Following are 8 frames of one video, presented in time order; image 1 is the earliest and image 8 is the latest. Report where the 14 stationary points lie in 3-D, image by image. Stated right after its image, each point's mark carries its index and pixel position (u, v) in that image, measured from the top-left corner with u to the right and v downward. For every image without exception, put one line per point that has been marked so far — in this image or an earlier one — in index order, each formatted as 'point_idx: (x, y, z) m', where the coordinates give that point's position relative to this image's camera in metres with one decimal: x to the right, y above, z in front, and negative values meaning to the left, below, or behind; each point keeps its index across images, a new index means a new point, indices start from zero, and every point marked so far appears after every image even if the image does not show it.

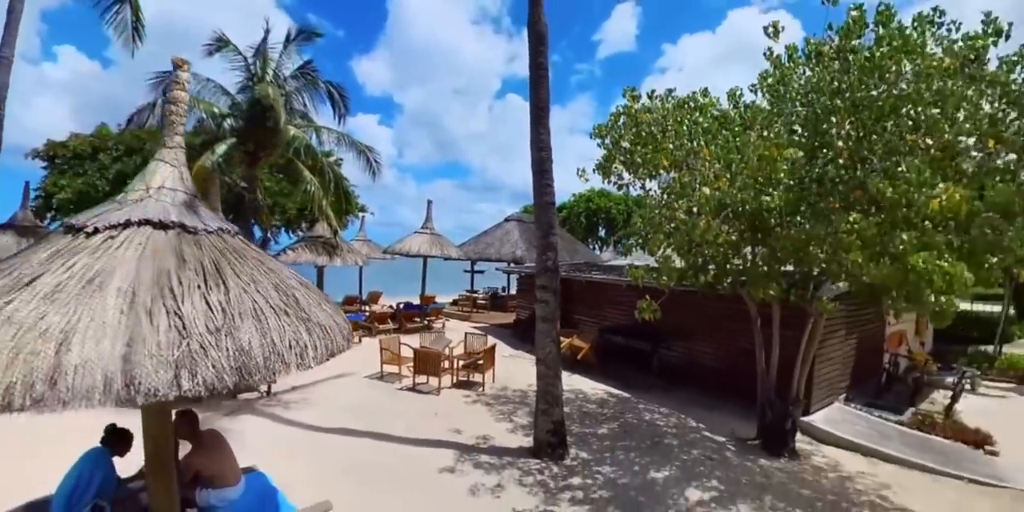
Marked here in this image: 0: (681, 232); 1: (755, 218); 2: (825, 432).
0: (+1.8, +0.3, +7.2) m
1: (+2.4, +0.3, +6.7) m
2: (+4.2, -2.3, +8.4) m
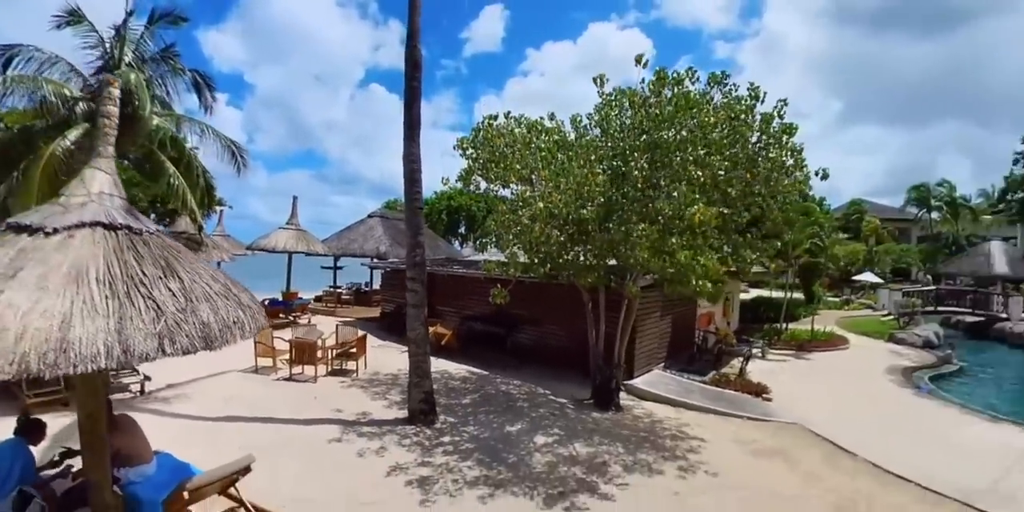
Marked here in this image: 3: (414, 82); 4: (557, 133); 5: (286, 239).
0: (+0.2, +0.3, +8.7) m
1: (+0.8, +0.4, +8.4) m
2: (+2.2, -2.2, +10.5) m
3: (-1.3, +2.4, +8.4) m
4: (+0.7, +1.9, +9.3) m
5: (-6.7, +0.5, +18.7) m
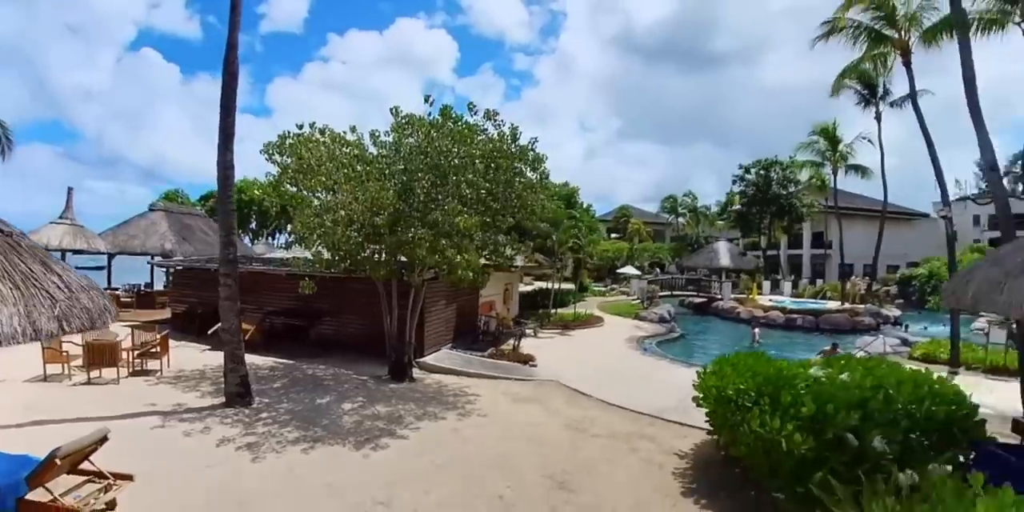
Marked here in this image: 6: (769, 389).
0: (-3.0, +0.4, +10.1) m
1: (-2.2, +0.5, +10.1) m
2: (-1.6, -2.2, +12.5) m
3: (-4.3, +2.4, +9.4) m
4: (-2.7, +1.9, +10.9) m
5: (-12.6, +0.4, +17.4) m
6: (+2.5, -1.3, +6.4) m
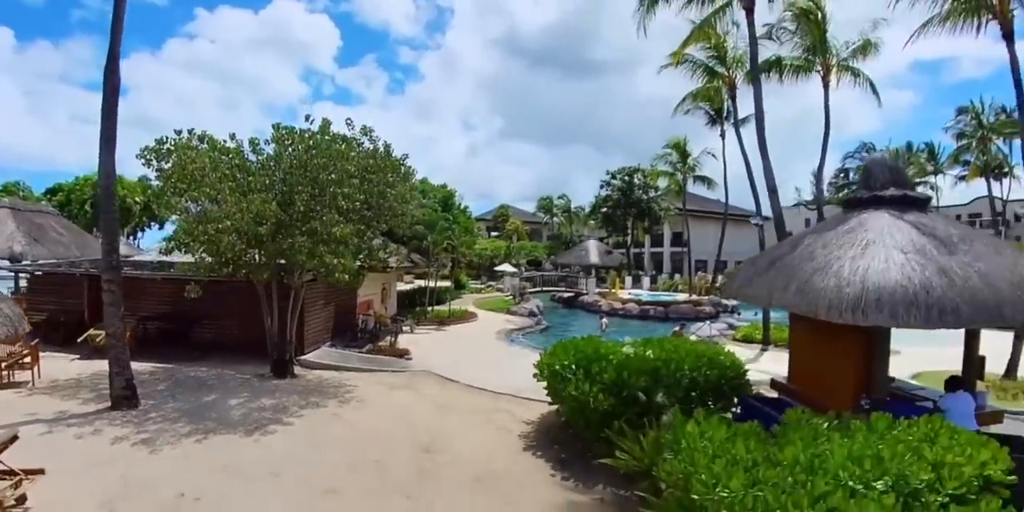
0: (-5.2, +0.3, +10.8) m
1: (-4.4, +0.4, +10.9) m
2: (-4.2, -2.3, +13.4) m
3: (-6.3, +2.3, +9.9) m
4: (-5.1, +1.8, +11.6) m
5: (-16.1, +0.2, +16.2) m
6: (+0.9, -1.4, +8.2) m
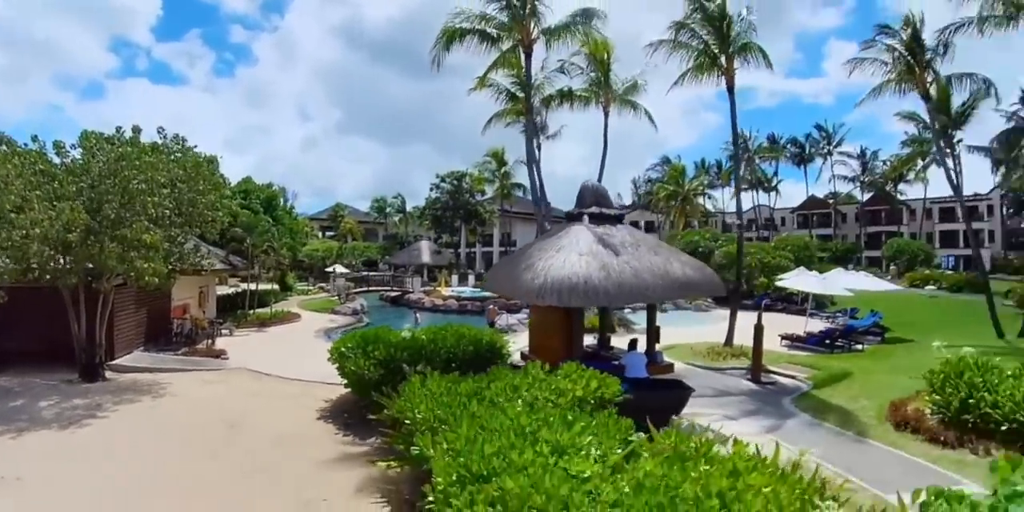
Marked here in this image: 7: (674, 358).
0: (-9.0, +0.1, +11.4) m
1: (-8.3, +0.2, +11.6) m
2: (-8.7, -2.4, +14.1) m
3: (-9.9, +2.1, +10.2) m
4: (-9.1, +1.6, +12.1) m
5: (-20.9, -0.2, +13.9) m
6: (-2.5, -1.4, +10.4) m
7: (+5.1, -3.2, +19.8) m
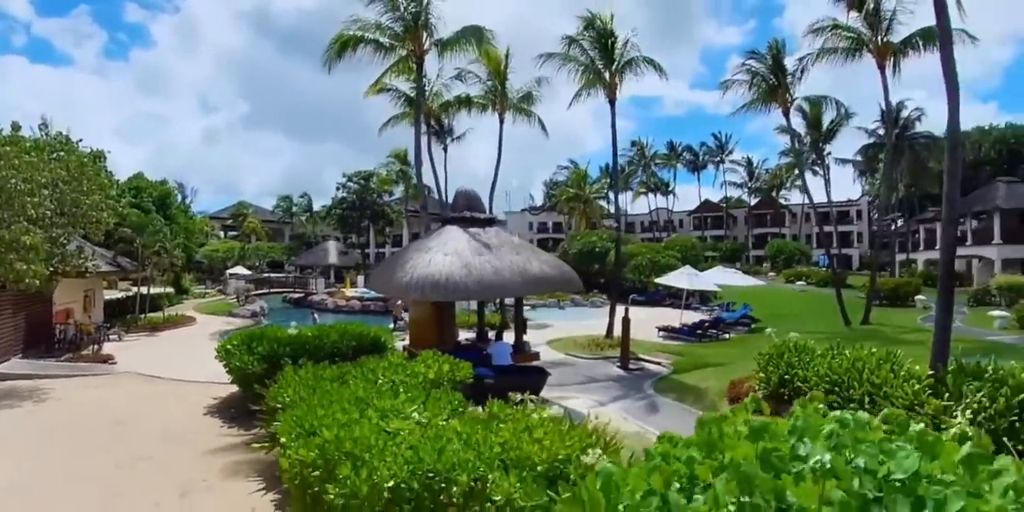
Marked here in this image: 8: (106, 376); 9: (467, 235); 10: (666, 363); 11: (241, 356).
0: (-11.3, -0.1, +11.2) m
1: (-10.7, +0.1, +11.6) m
2: (-11.3, -2.5, +14.0) m
3: (-12.1, +2.0, +9.9) m
4: (-11.5, +1.5, +12.0) m
5: (-23.4, -0.4, +12.1) m
6: (-4.7, -1.5, +11.1) m
7: (+1.6, -3.2, +21.5) m
8: (-9.4, -2.7, +14.5) m
9: (-0.8, +0.4, +12.1) m
10: (+4.8, -3.3, +19.4) m
11: (-4.7, -1.7, +10.8) m
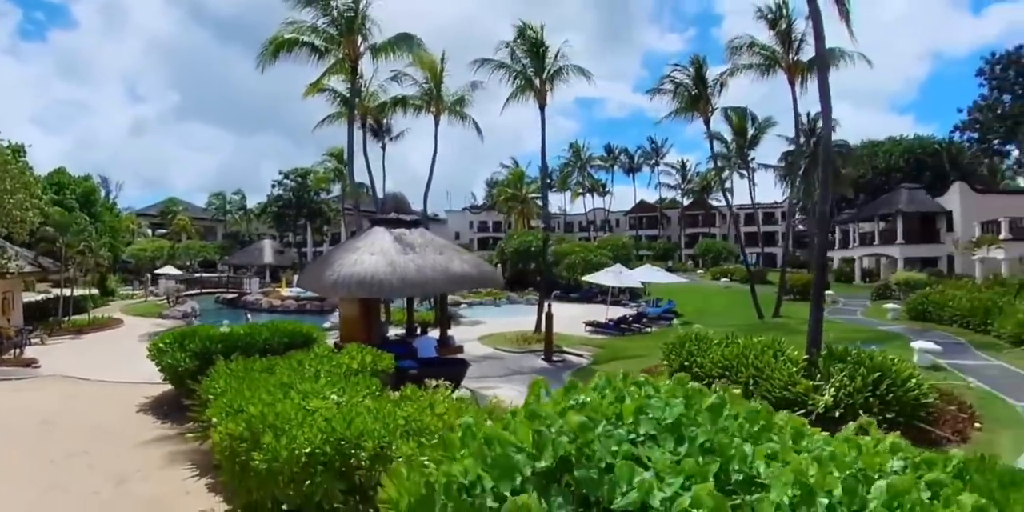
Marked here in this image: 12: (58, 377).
0: (-12.8, -0.1, +11.1) m
1: (-12.2, 0.0, +11.5) m
2: (-13.0, -2.6, +13.9) m
3: (-13.5, +1.9, +9.8) m
4: (-13.1, +1.5, +11.9) m
5: (-24.9, -0.4, +11.0) m
6: (-6.2, -1.5, +11.6) m
7: (-0.9, -3.2, +22.5) m
8: (-11.1, -2.8, +14.6) m
9: (-2.4, +0.4, +12.9) m
10: (+2.5, -3.3, +20.7) m
11: (-6.1, -1.8, +11.3) m
12: (-10.8, -2.8, +14.9) m
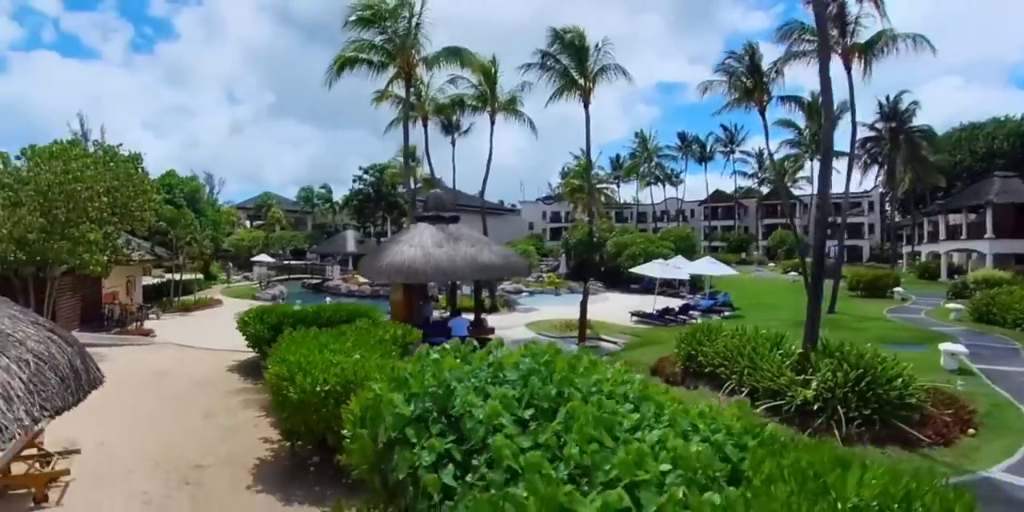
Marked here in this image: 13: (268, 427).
0: (-12.5, +0.1, +14.8) m
1: (-11.8, +0.3, +15.1) m
2: (-12.4, -2.3, +17.6) m
3: (-13.3, +2.1, +13.5) m
4: (-12.6, +1.7, +15.5) m
5: (-24.5, -0.1, +16.2) m
6: (-5.8, -1.4, +14.4) m
7: (+0.8, -2.9, +24.6) m
8: (-10.4, -2.5, +18.0) m
9: (-1.9, +0.6, +15.2) m
10: (+3.9, -3.1, +22.4) m
11: (-5.9, -1.6, +14.2) m
12: (-10.0, -2.5, +18.3) m
13: (-4.0, -2.8, +10.3) m
